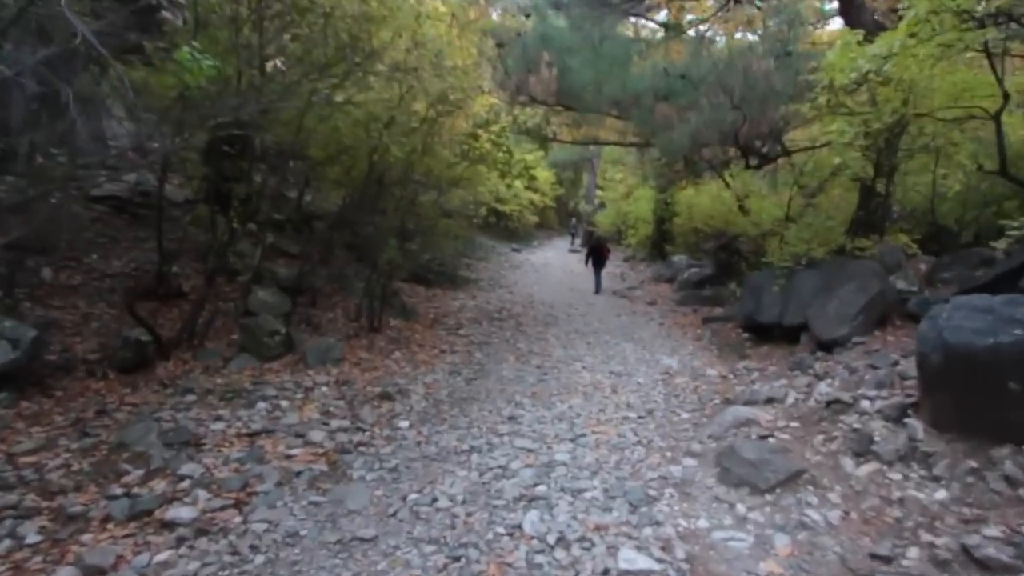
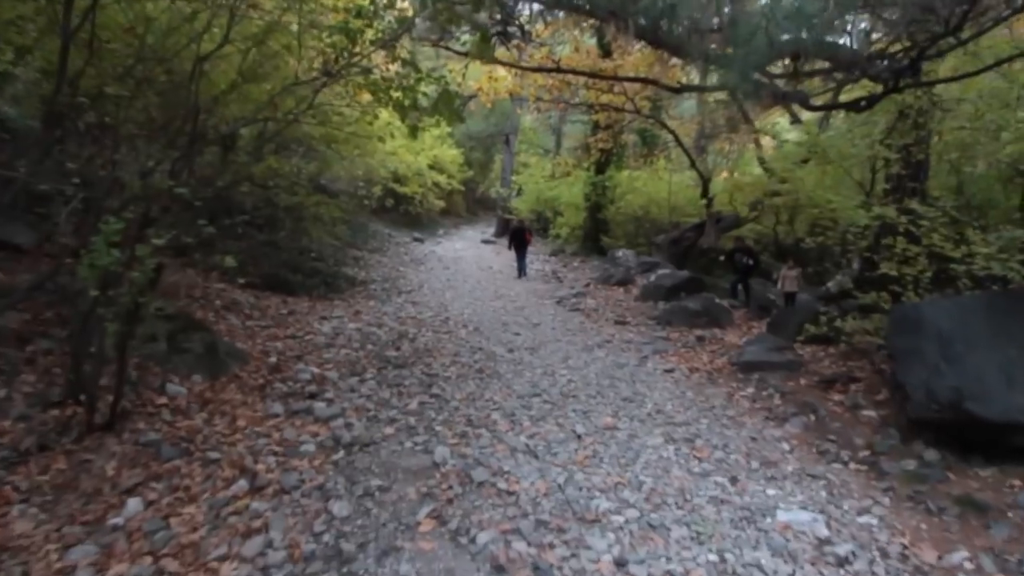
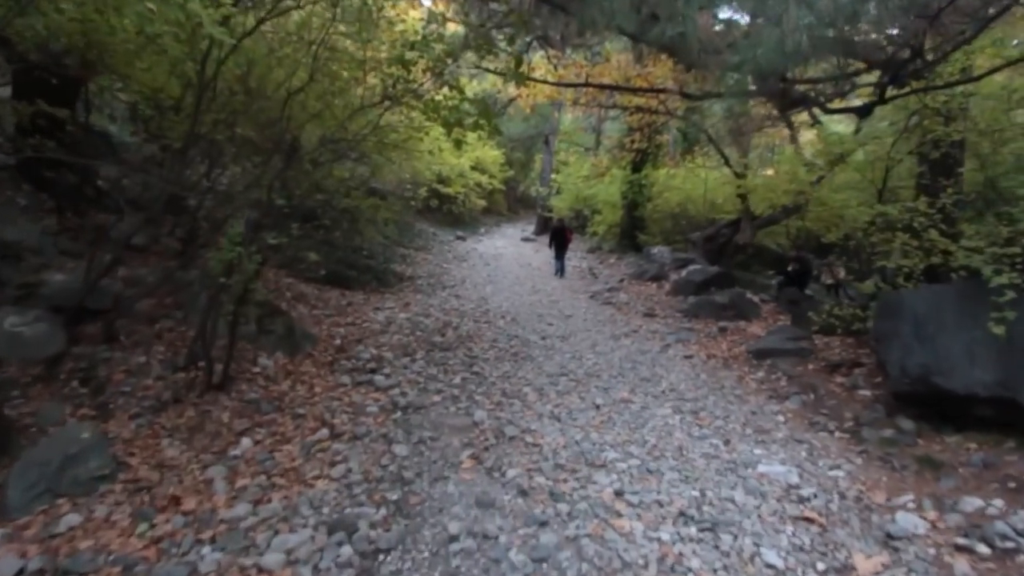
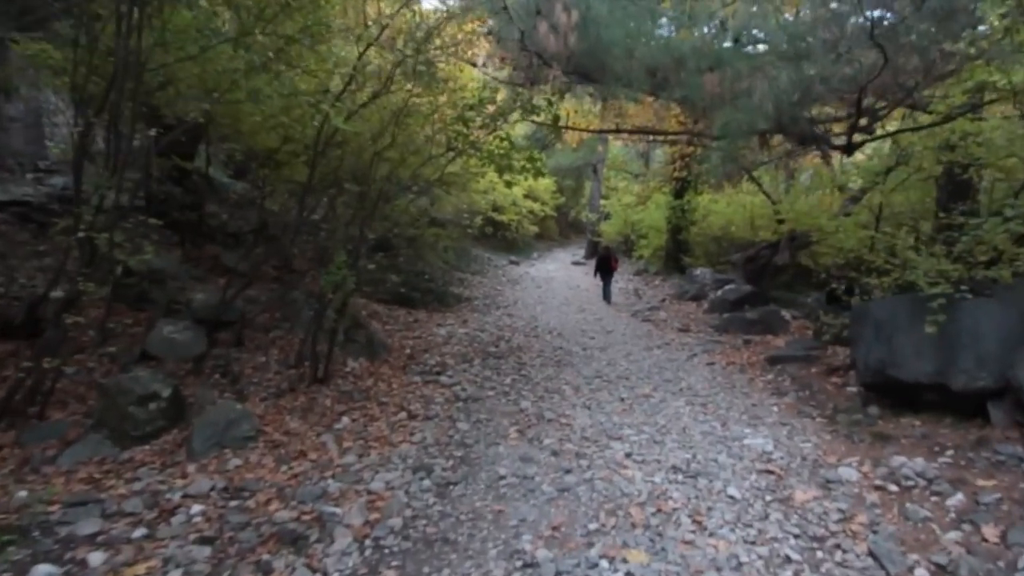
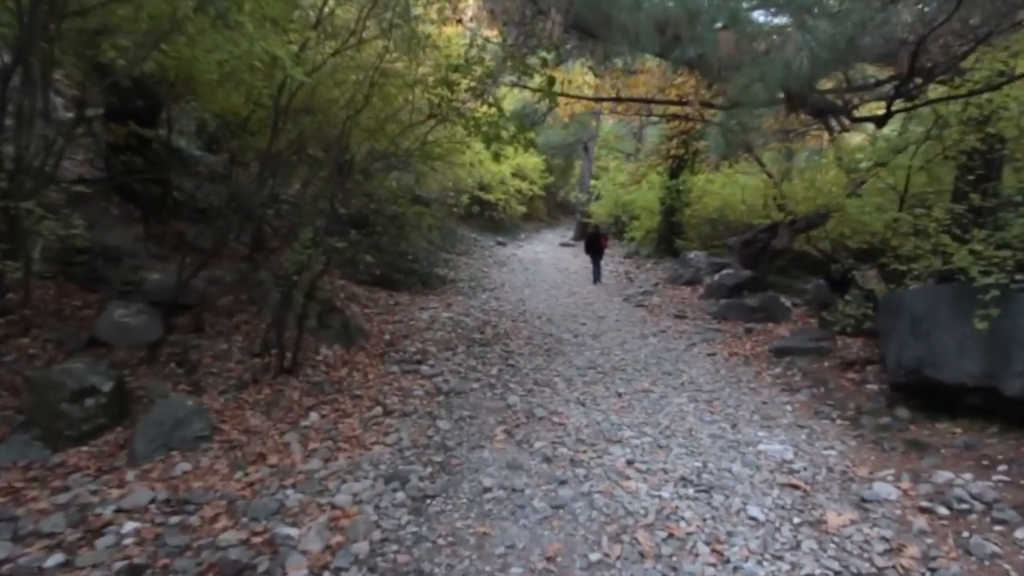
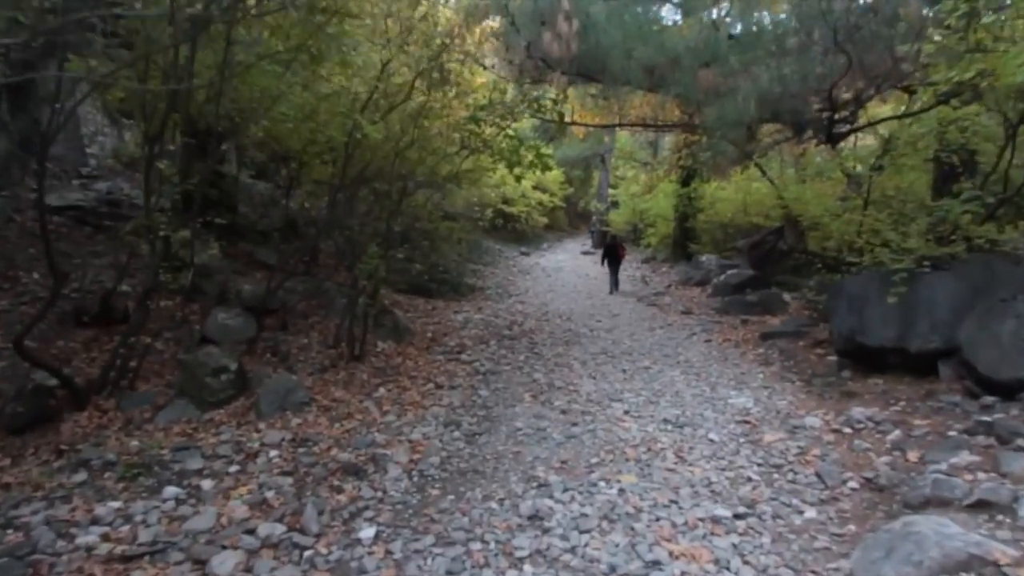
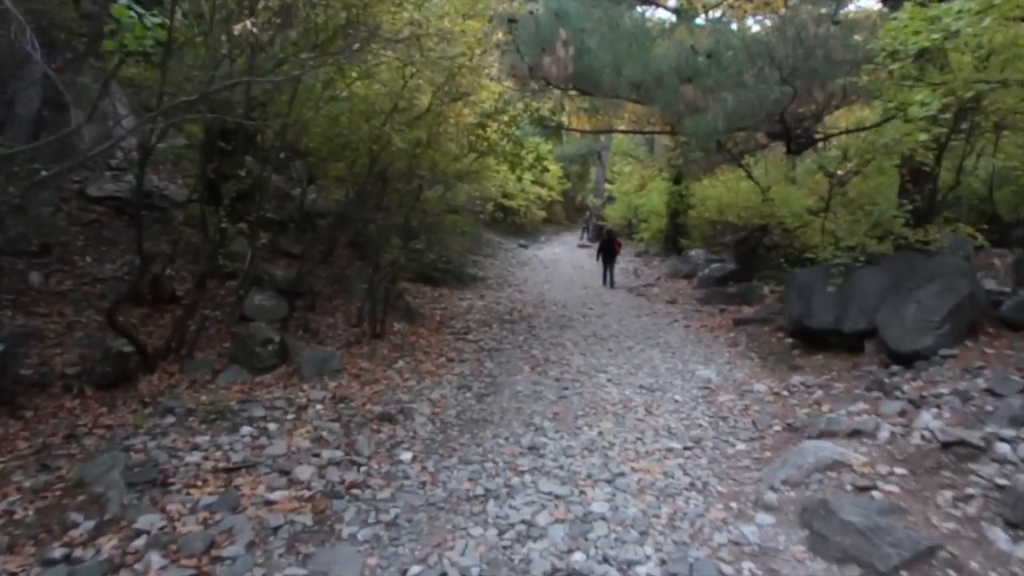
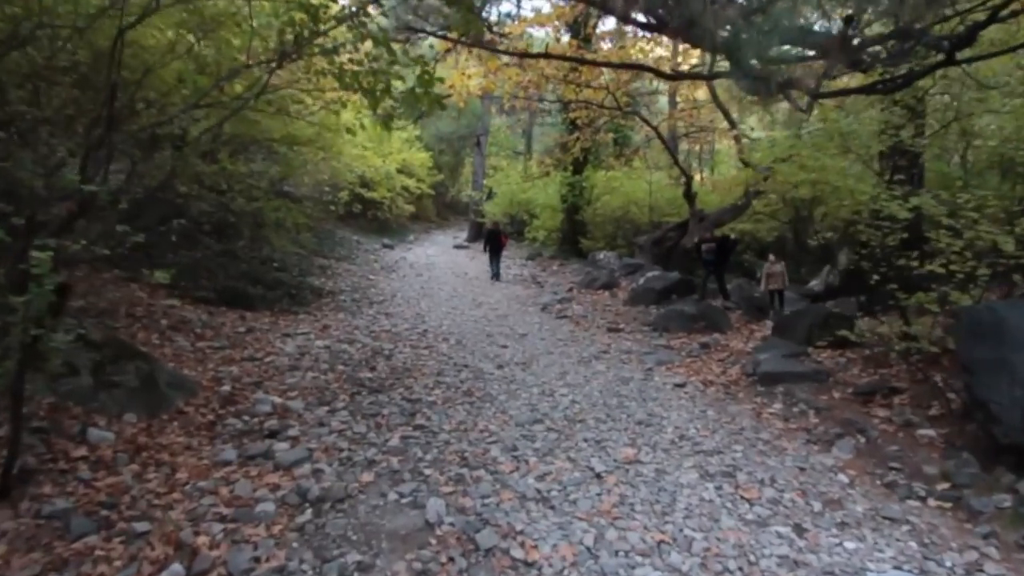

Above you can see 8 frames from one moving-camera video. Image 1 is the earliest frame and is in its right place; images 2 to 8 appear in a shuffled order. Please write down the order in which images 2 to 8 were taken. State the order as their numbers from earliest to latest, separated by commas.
7, 6, 4, 5, 3, 2, 8
